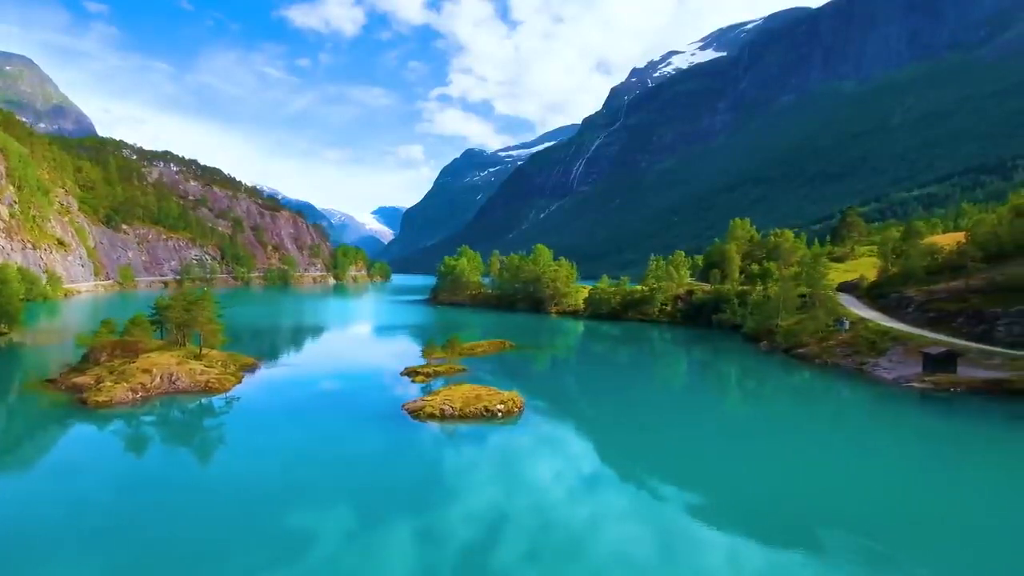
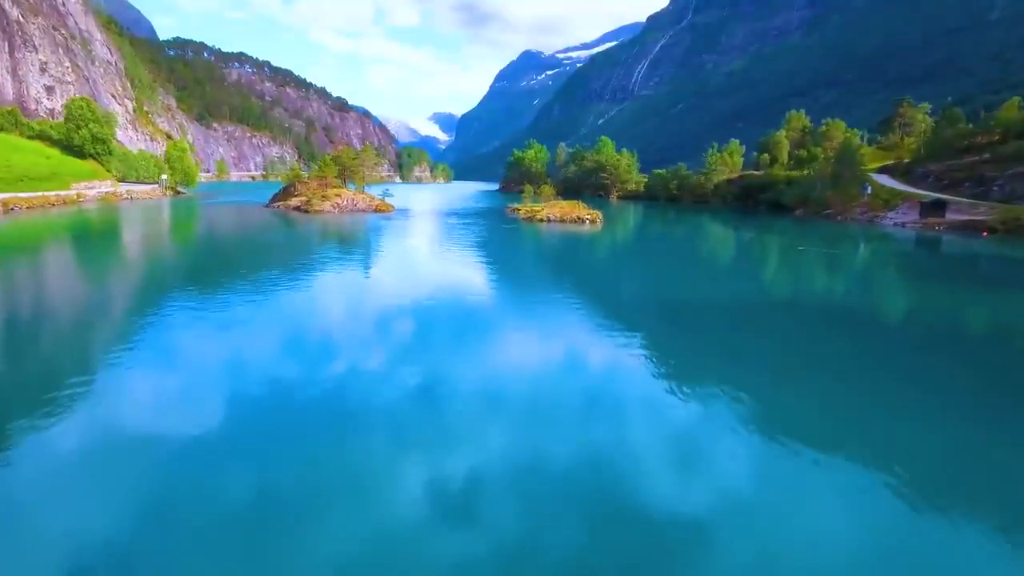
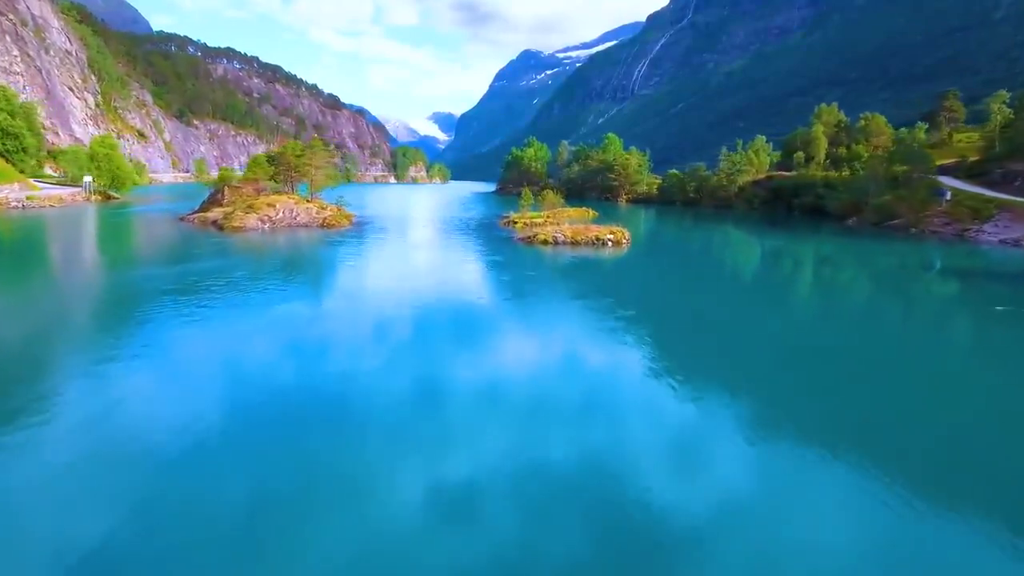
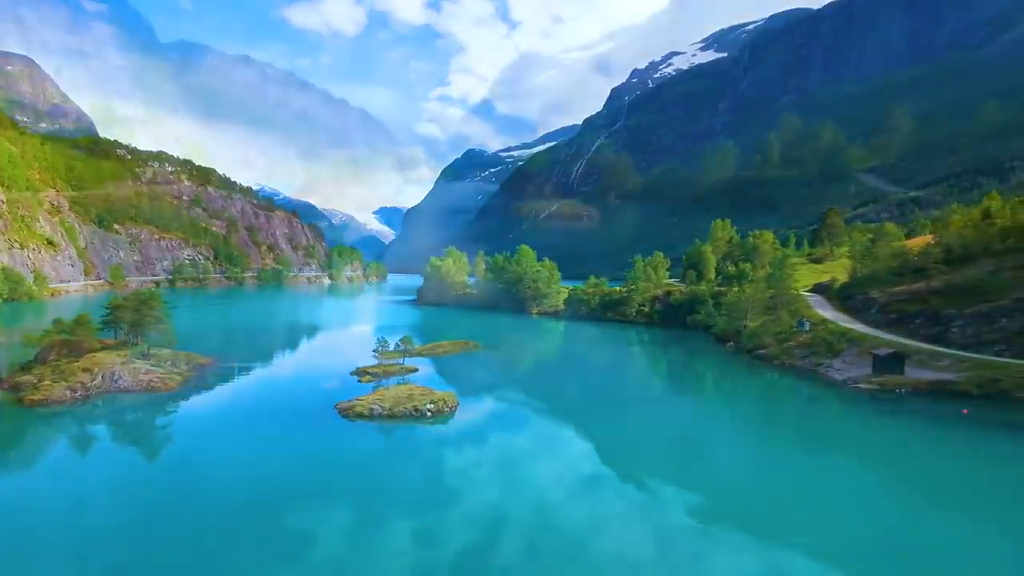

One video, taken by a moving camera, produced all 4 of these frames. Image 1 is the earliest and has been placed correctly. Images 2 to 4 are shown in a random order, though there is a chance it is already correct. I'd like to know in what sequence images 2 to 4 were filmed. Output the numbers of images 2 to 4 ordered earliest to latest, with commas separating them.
4, 2, 3
